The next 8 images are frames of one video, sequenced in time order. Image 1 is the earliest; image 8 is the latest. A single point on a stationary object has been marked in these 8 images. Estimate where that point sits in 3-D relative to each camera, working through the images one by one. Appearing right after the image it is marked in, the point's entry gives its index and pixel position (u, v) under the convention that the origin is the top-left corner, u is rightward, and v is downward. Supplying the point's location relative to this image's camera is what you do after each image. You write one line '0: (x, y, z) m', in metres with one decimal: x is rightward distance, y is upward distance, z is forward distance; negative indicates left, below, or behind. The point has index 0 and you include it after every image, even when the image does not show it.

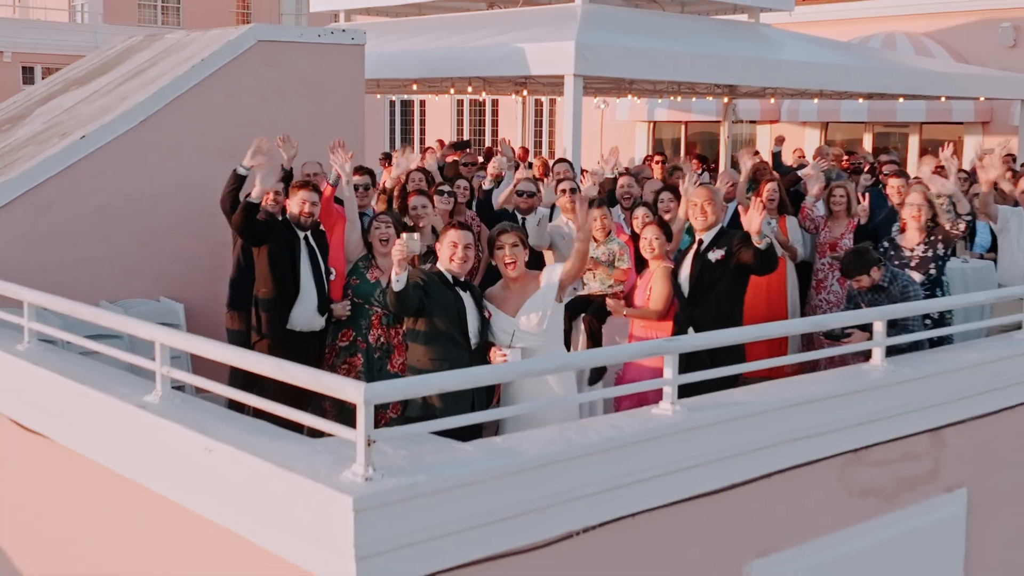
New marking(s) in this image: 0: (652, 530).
0: (+0.5, -0.7, +4.0) m
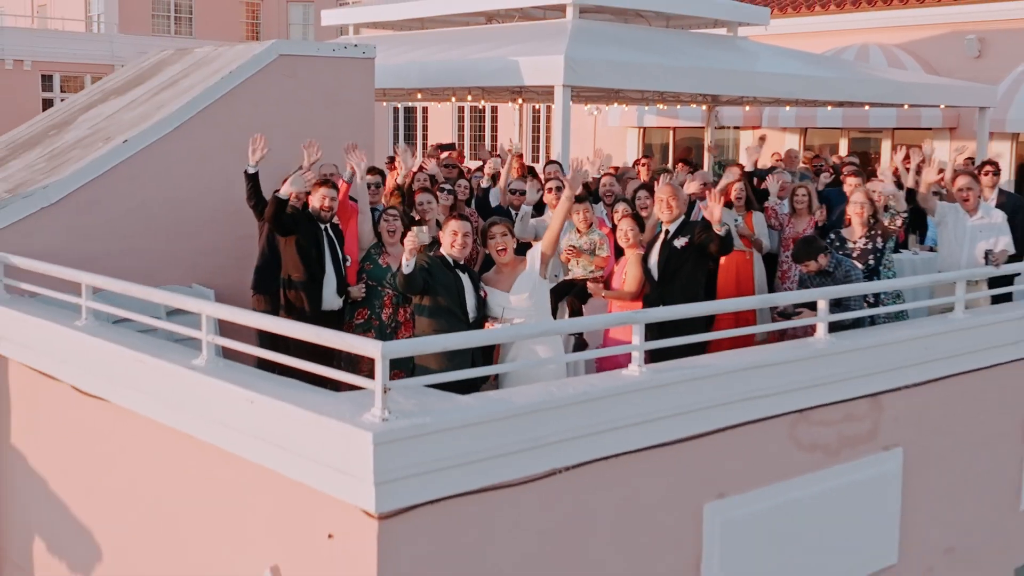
0: (+0.4, -0.7, +4.8) m
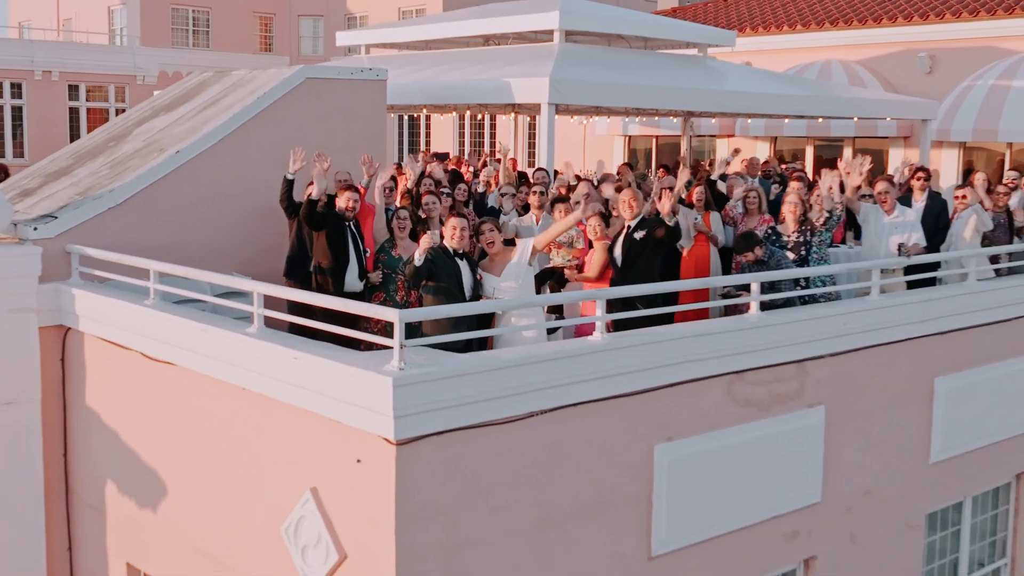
0: (+0.4, -0.6, +6.1) m
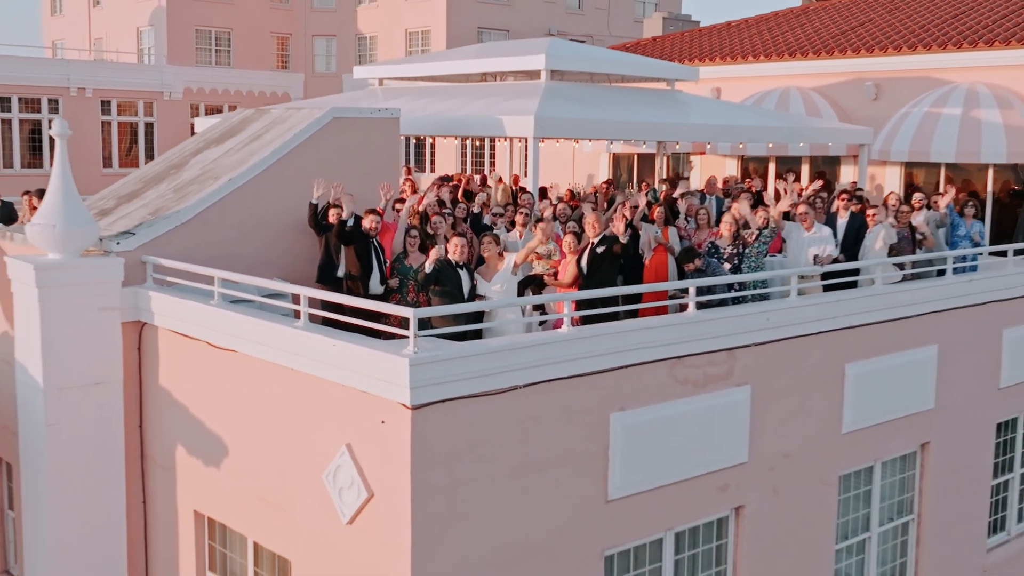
0: (+0.3, -0.6, +8.0) m
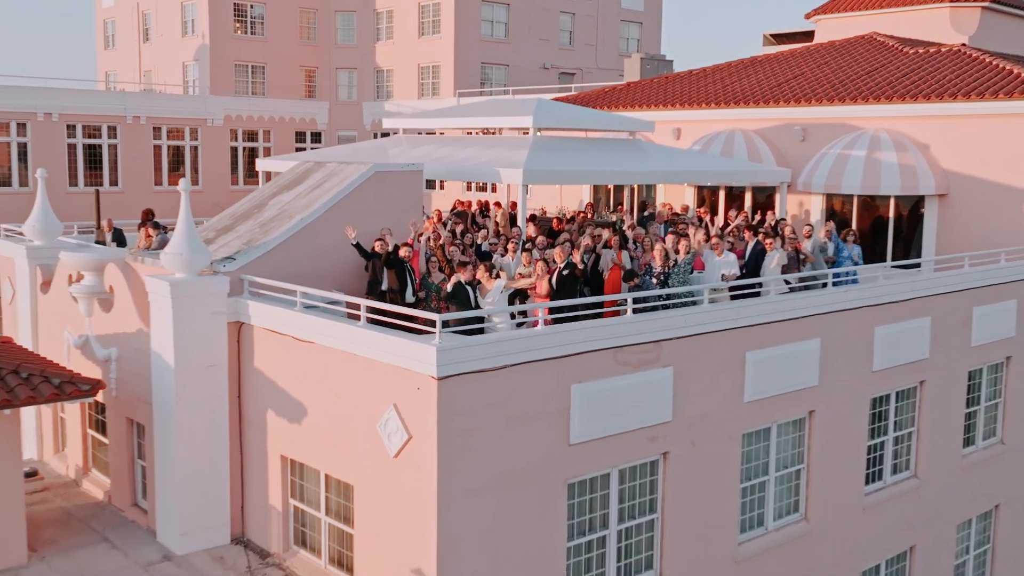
0: (+0.2, -0.7, +11.9) m
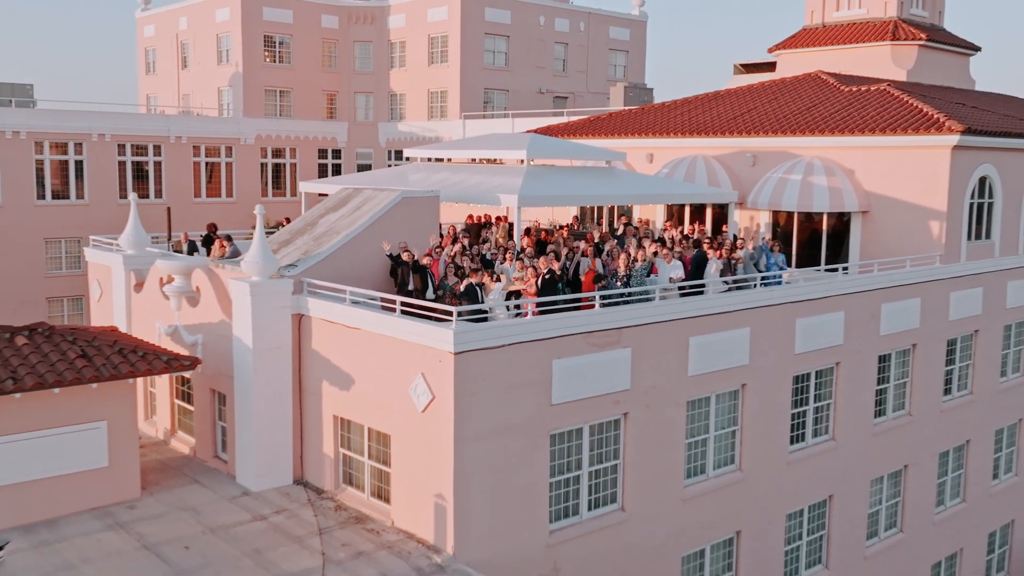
0: (+0.2, -0.7, +16.0) m
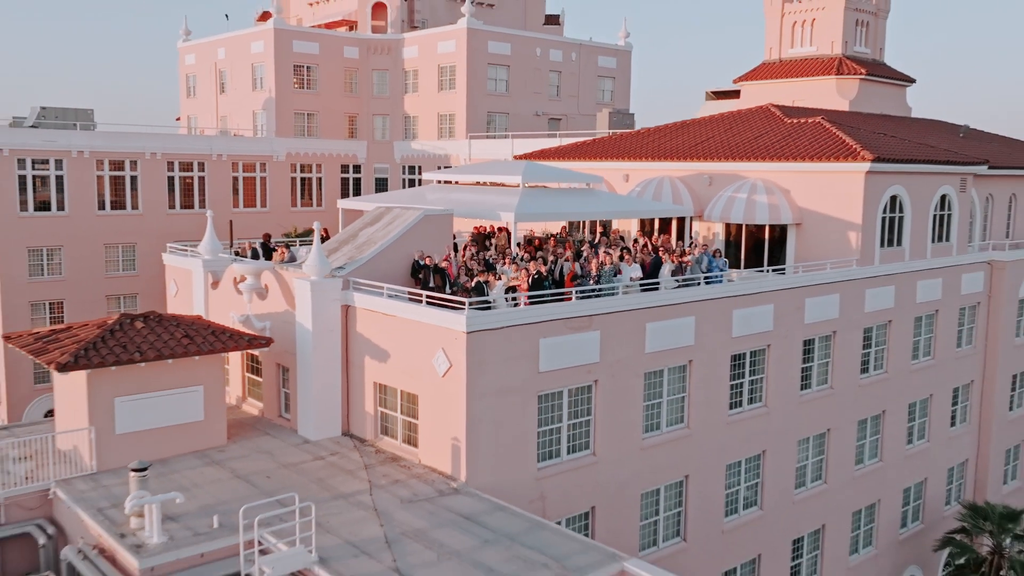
0: (+0.1, -0.7, +21.4) m
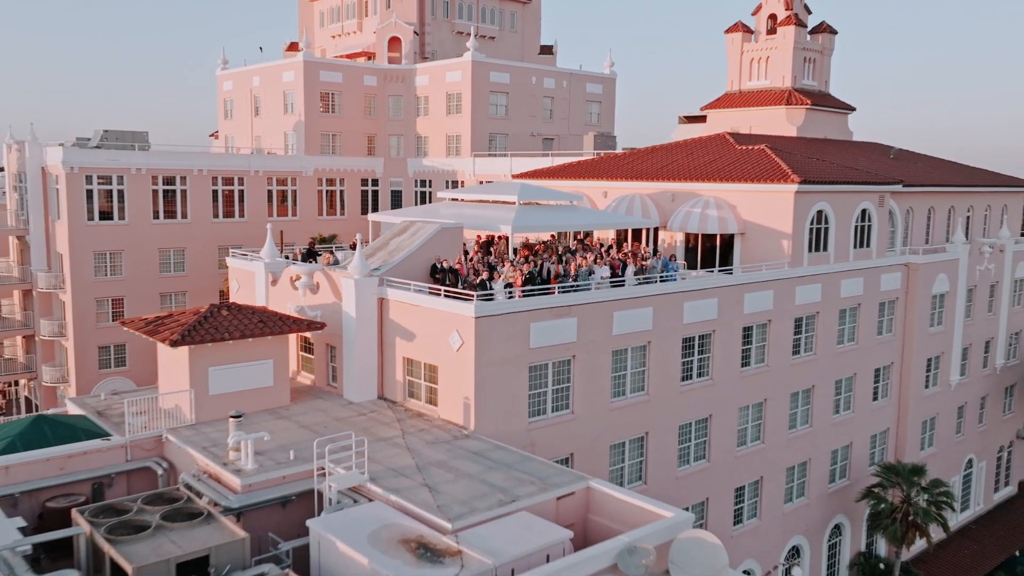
0: (+0.1, -0.6, +28.1) m
